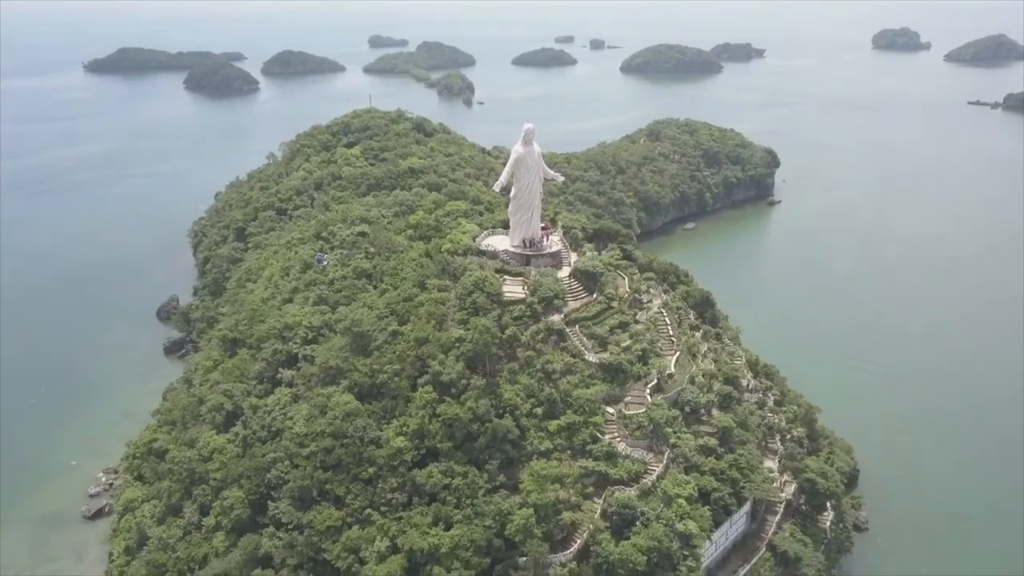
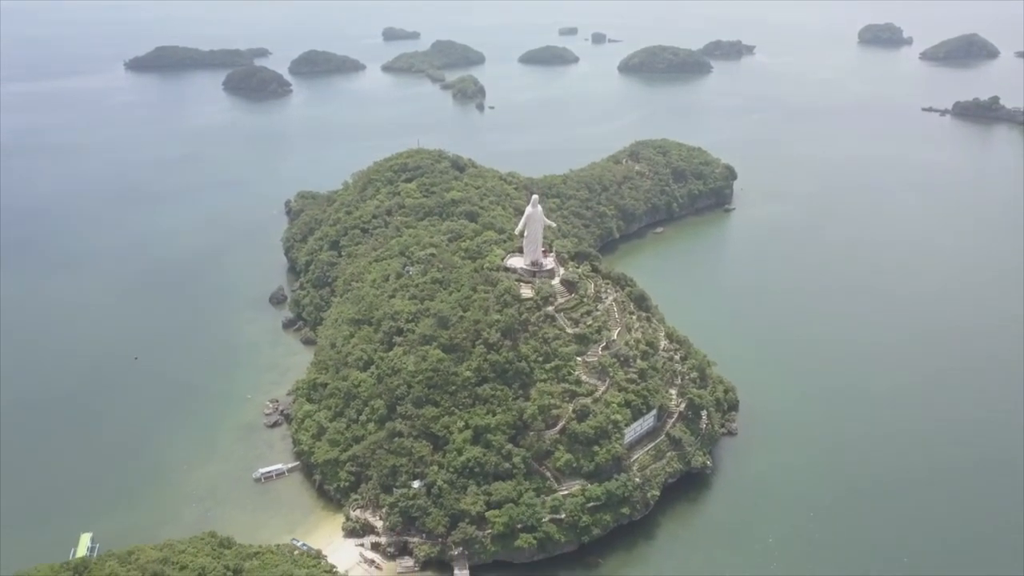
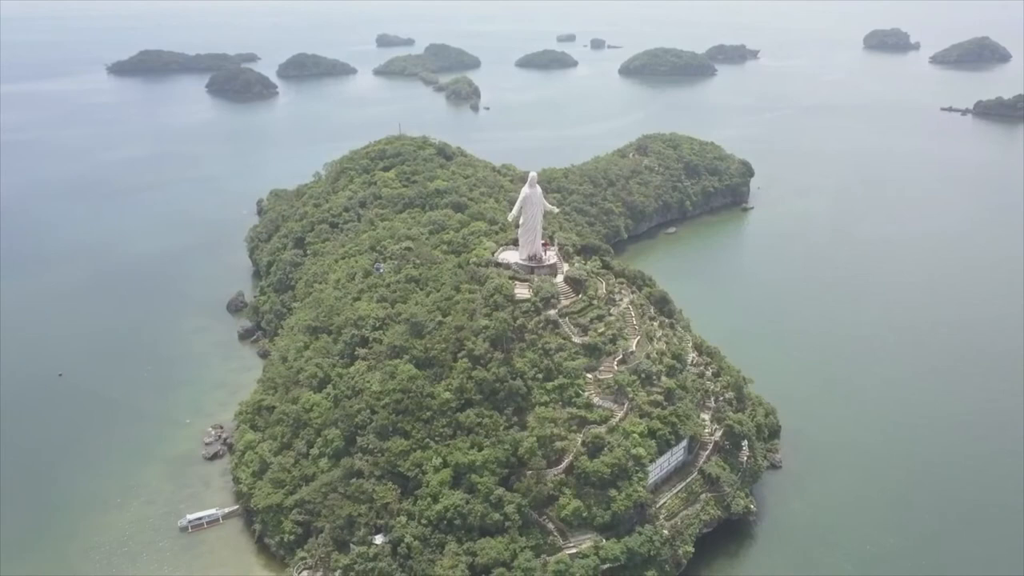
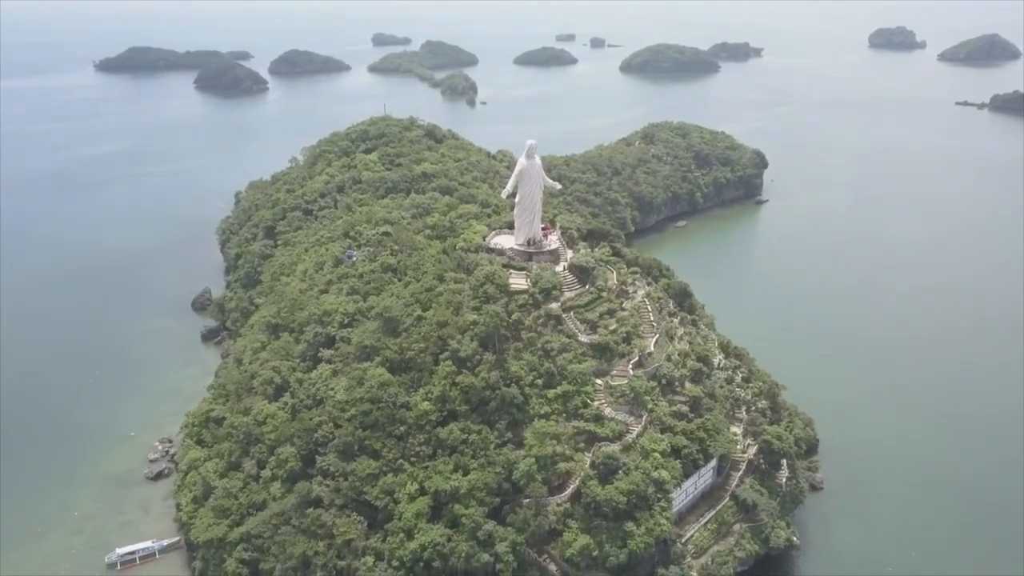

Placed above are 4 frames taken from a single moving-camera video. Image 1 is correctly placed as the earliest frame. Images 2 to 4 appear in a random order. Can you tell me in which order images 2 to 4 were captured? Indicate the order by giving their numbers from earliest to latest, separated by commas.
4, 3, 2
